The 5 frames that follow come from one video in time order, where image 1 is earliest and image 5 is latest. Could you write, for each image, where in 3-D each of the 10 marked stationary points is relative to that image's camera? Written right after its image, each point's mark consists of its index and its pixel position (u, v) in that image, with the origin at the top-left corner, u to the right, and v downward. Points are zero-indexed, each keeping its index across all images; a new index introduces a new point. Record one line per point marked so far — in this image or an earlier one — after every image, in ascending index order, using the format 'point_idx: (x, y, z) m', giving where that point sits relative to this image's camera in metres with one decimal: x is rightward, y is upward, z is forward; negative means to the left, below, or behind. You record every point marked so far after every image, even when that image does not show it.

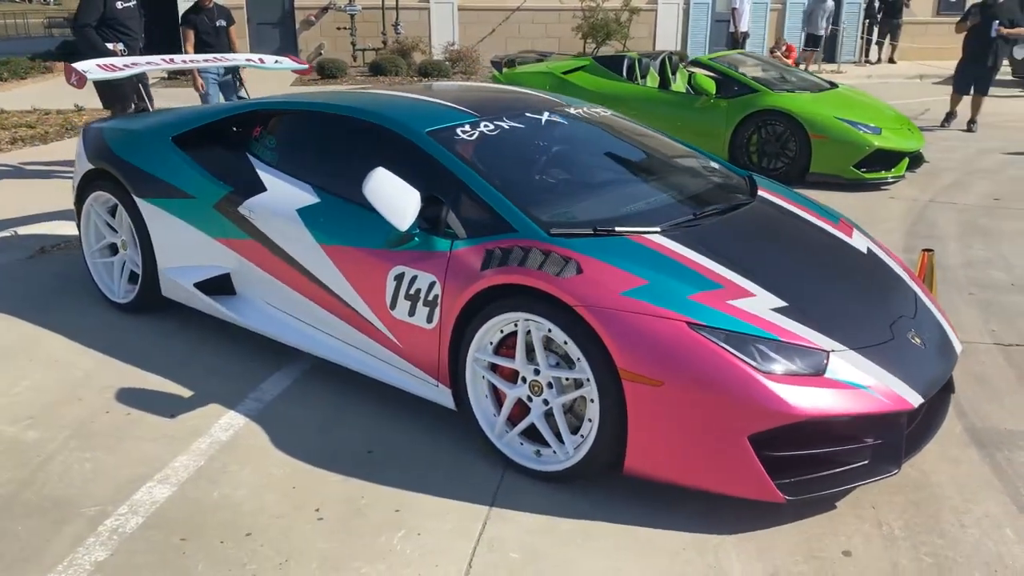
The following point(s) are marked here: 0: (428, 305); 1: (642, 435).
0: (-0.3, -0.1, +3.3) m
1: (+0.4, -0.5, +2.9) m
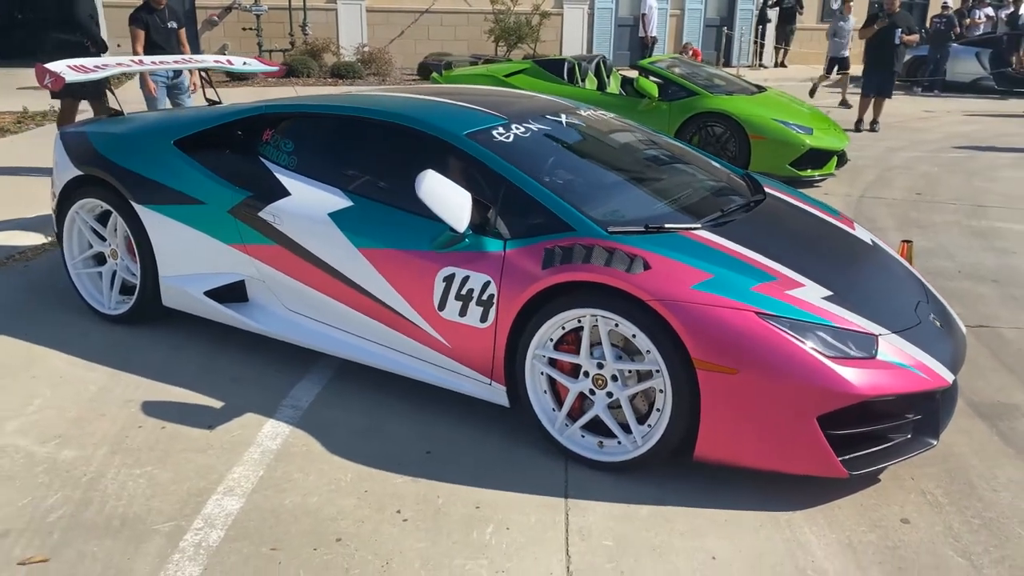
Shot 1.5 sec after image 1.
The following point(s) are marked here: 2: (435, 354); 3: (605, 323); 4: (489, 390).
0: (-0.1, -0.1, +3.4) m
1: (+0.7, -0.5, +3.0) m
2: (-0.3, -0.3, +3.6) m
3: (+0.3, -0.1, +3.1) m
4: (-0.1, -0.4, +3.5) m
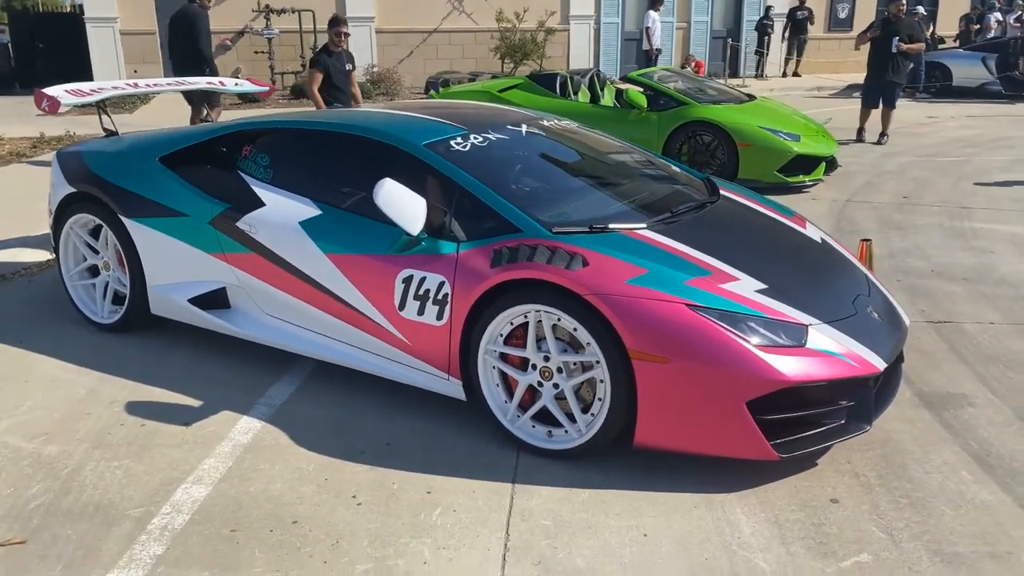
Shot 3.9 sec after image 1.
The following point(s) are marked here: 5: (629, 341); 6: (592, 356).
0: (-0.3, -0.1, +3.6) m
1: (+0.5, -0.4, +3.2) m
2: (-0.5, -0.3, +3.8) m
3: (+0.1, -0.1, +3.3) m
4: (-0.3, -0.4, +3.7) m
5: (+0.4, -0.2, +3.2) m
6: (+0.3, -0.3, +3.3) m
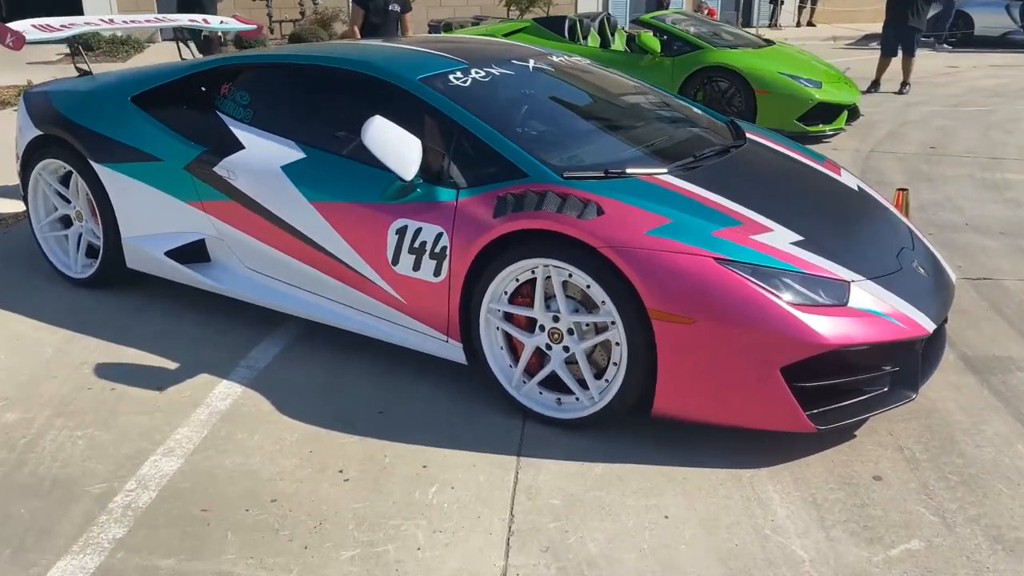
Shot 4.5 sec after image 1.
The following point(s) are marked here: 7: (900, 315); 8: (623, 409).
0: (-0.3, +0.1, +3.2) m
1: (+0.5, -0.3, +2.9) m
2: (-0.5, -0.1, +3.4) m
3: (+0.2, 0.0, +3.0) m
4: (-0.3, -0.2, +3.3) m
5: (+0.4, 0.0, +2.8) m
6: (+0.3, -0.1, +2.9) m
7: (+1.3, -0.1, +2.9) m
8: (+0.4, -0.4, +3.0) m
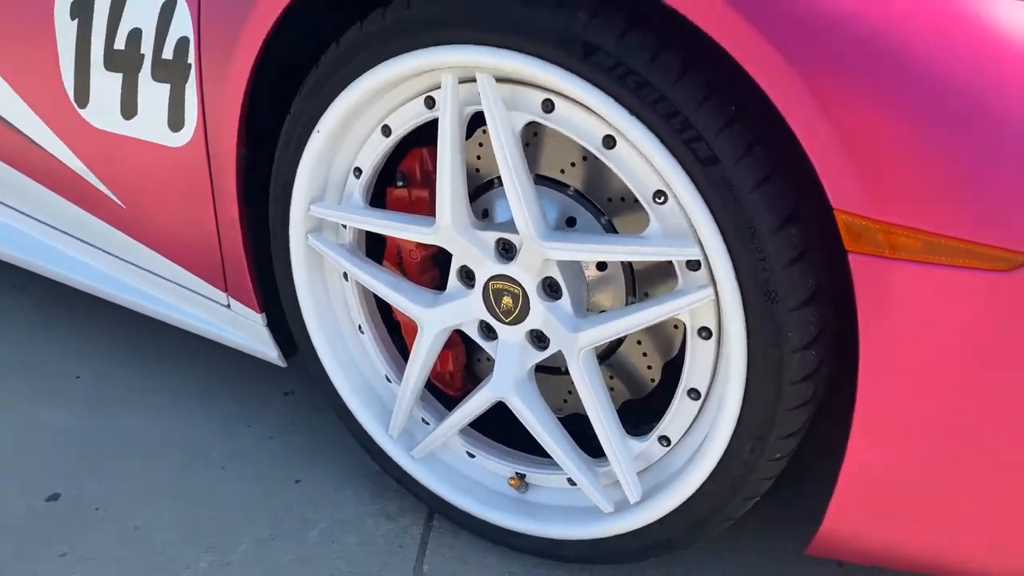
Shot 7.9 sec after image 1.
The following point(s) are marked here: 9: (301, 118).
0: (-0.5, +0.3, +1.2) m
1: (+0.4, -0.1, +0.8) m
2: (-0.6, +0.1, +1.4) m
3: (0.0, +0.2, +0.9) m
4: (-0.4, 0.0, +1.3) m
5: (+0.3, +0.1, +0.8) m
6: (+0.2, 0.0, +0.9) m
7: (+1.1, +0.1, +0.9) m
8: (+0.2, -0.3, +1.0) m
9: (-0.2, +0.2, +1.0) m
